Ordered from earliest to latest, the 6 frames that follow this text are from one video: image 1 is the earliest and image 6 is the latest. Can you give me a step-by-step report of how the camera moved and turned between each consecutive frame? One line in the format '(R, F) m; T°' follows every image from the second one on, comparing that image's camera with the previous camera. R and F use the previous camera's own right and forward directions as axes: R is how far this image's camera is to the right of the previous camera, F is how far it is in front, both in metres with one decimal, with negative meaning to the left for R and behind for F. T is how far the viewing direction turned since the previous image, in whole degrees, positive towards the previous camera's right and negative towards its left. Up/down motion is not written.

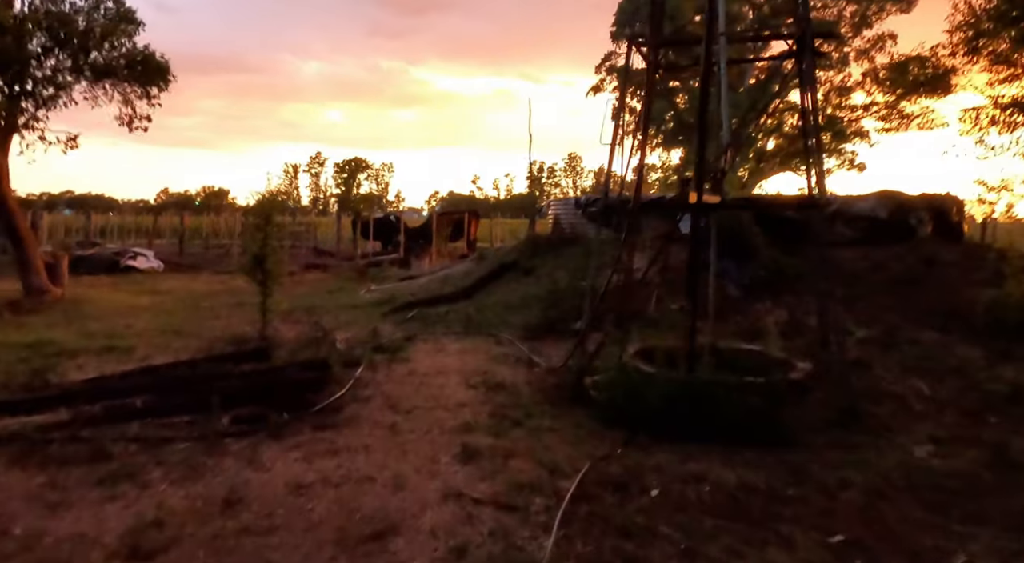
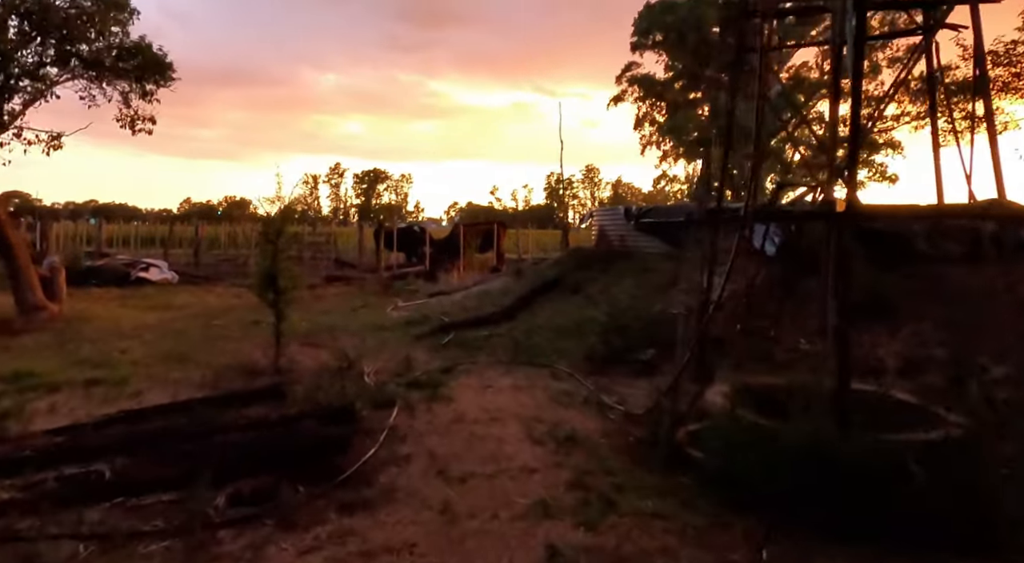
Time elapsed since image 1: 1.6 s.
(-0.6, +1.4) m; -2°
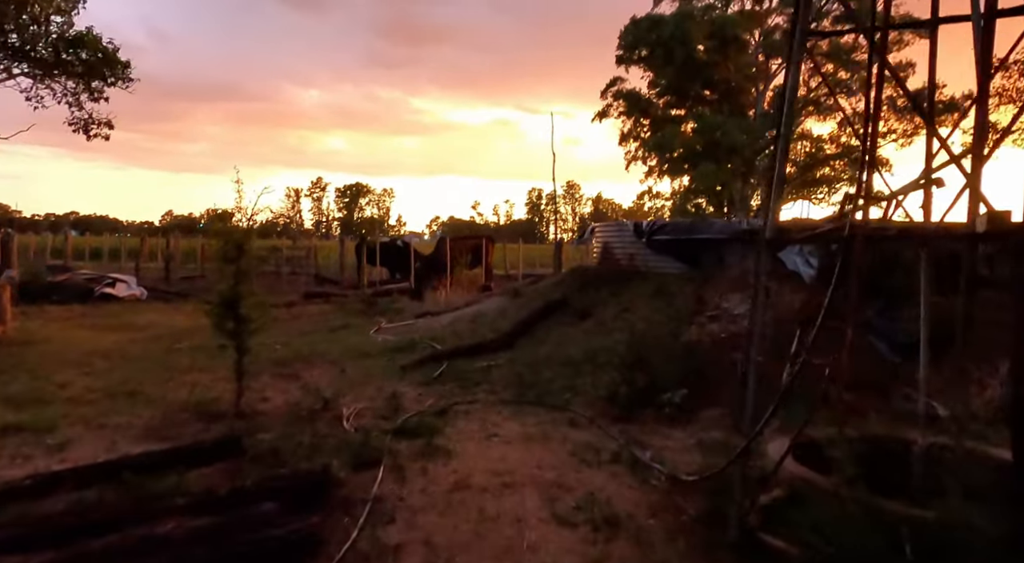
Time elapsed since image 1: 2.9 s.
(-0.3, +1.1) m; +2°
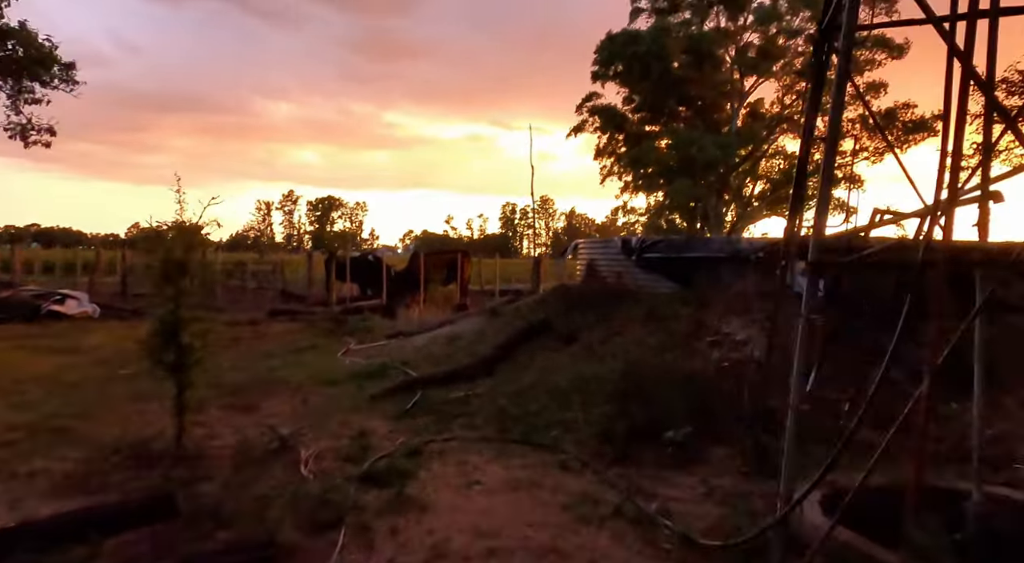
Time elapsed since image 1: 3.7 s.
(-0.1, +0.7) m; +3°
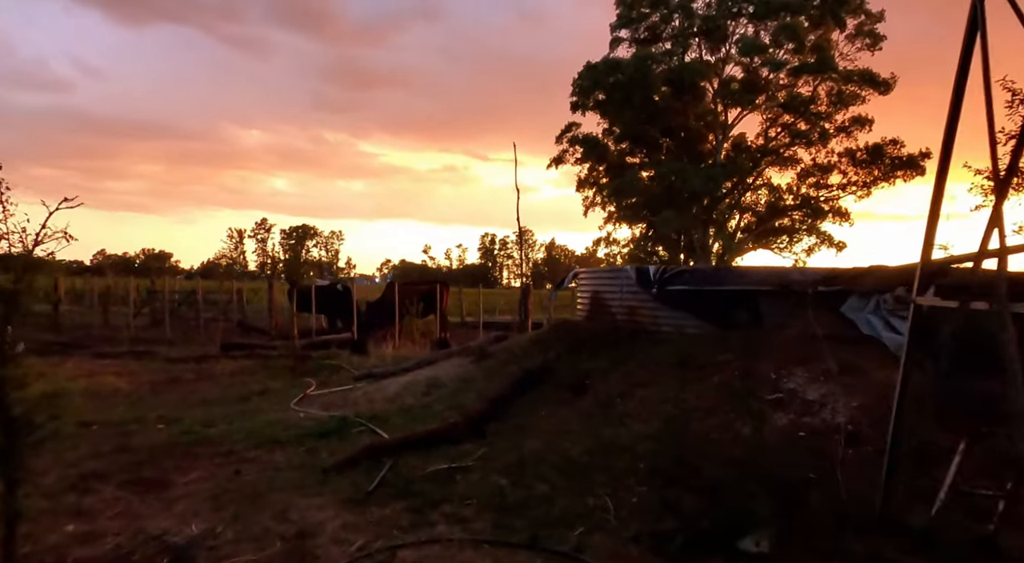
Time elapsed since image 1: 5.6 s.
(-0.2, +1.7) m; +2°
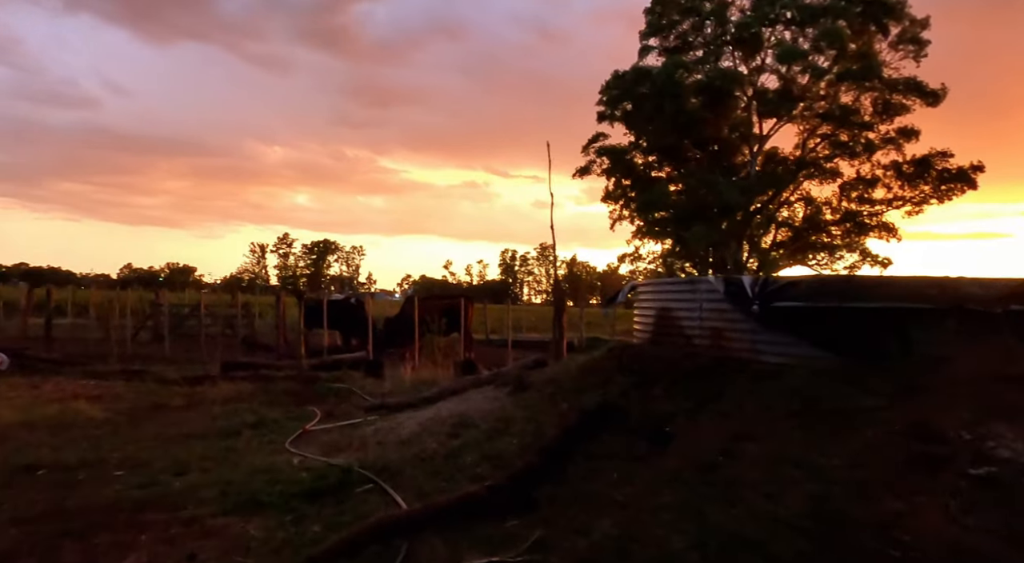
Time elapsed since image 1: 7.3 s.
(-0.4, +1.7) m; -2°
